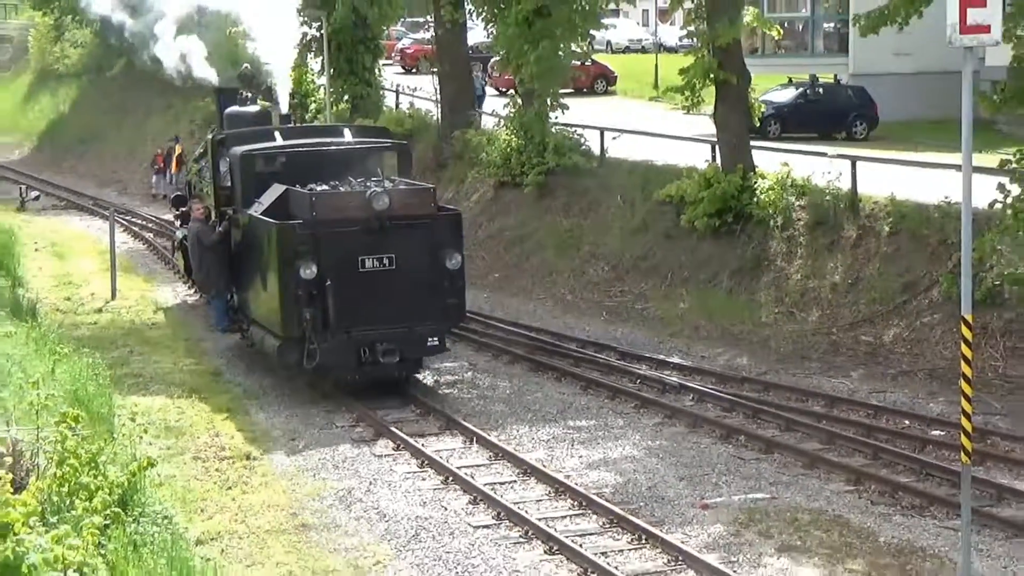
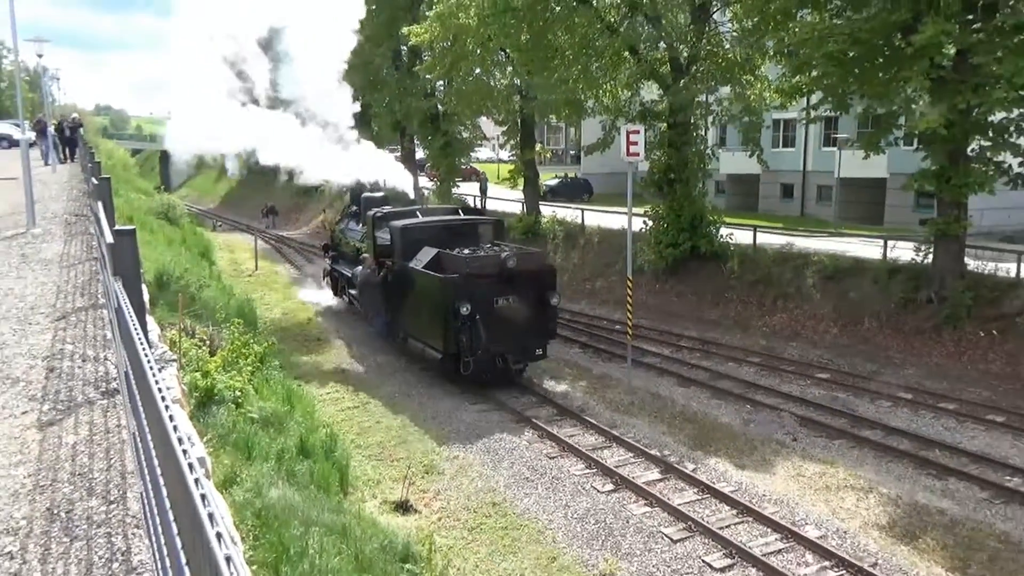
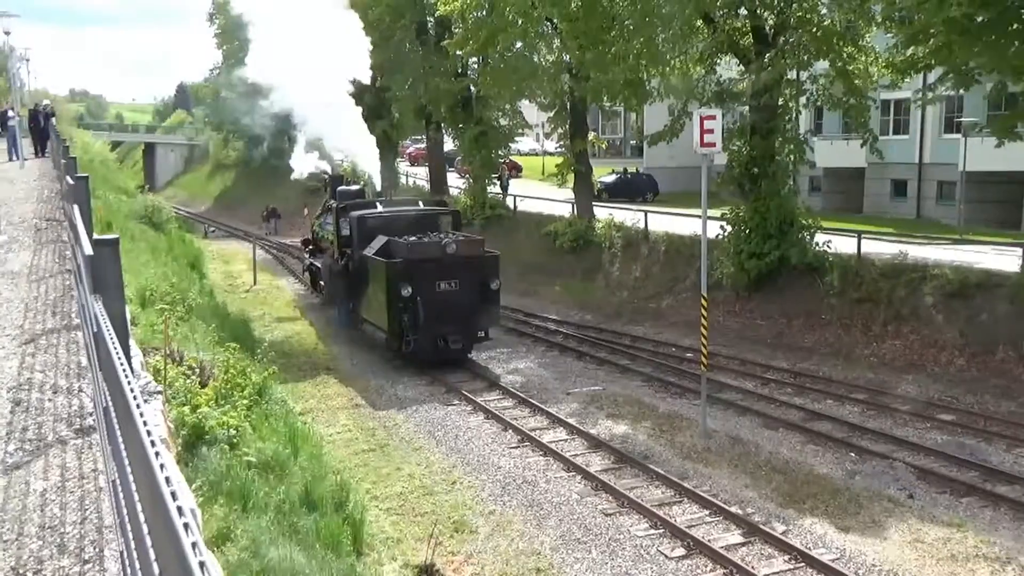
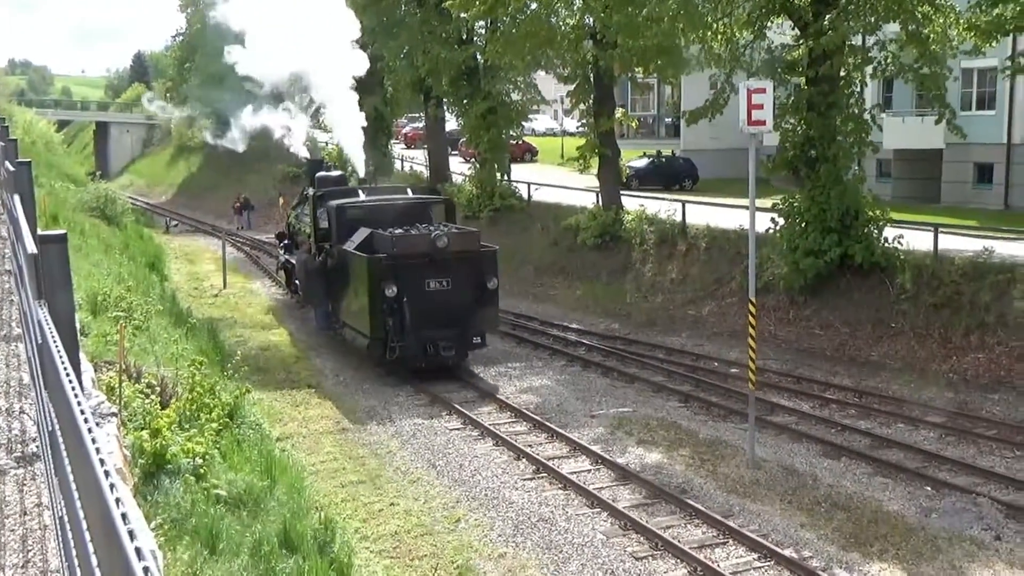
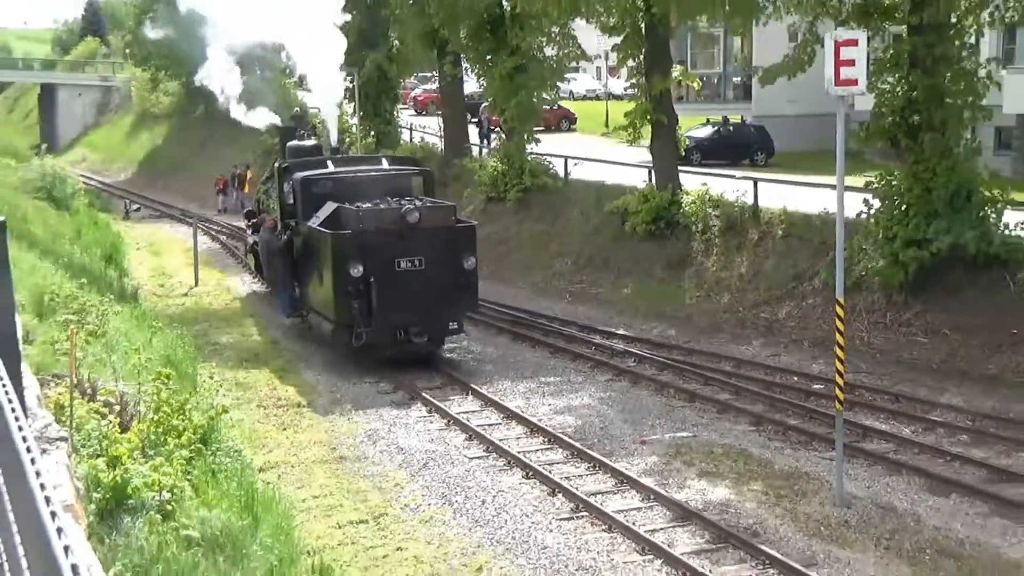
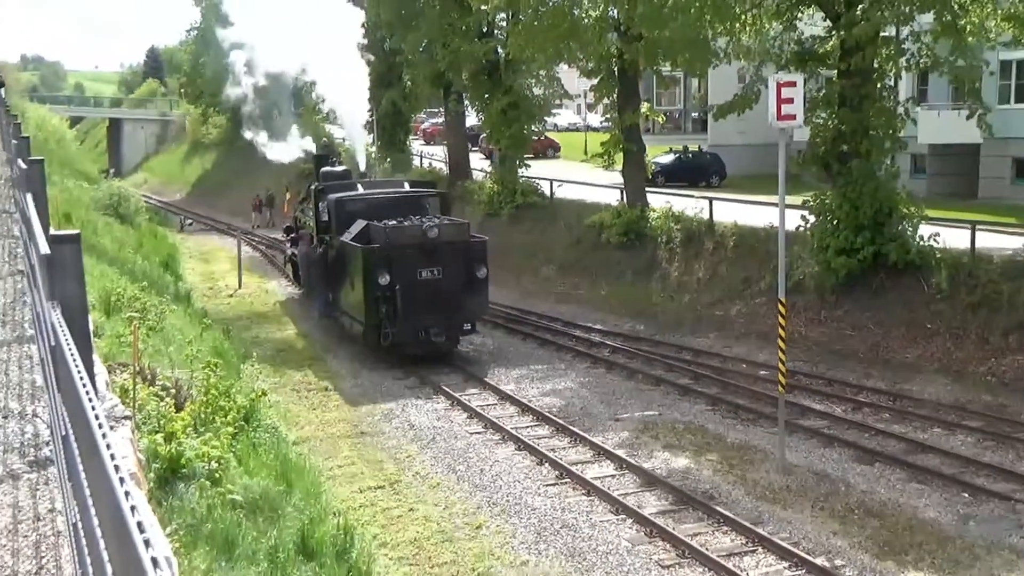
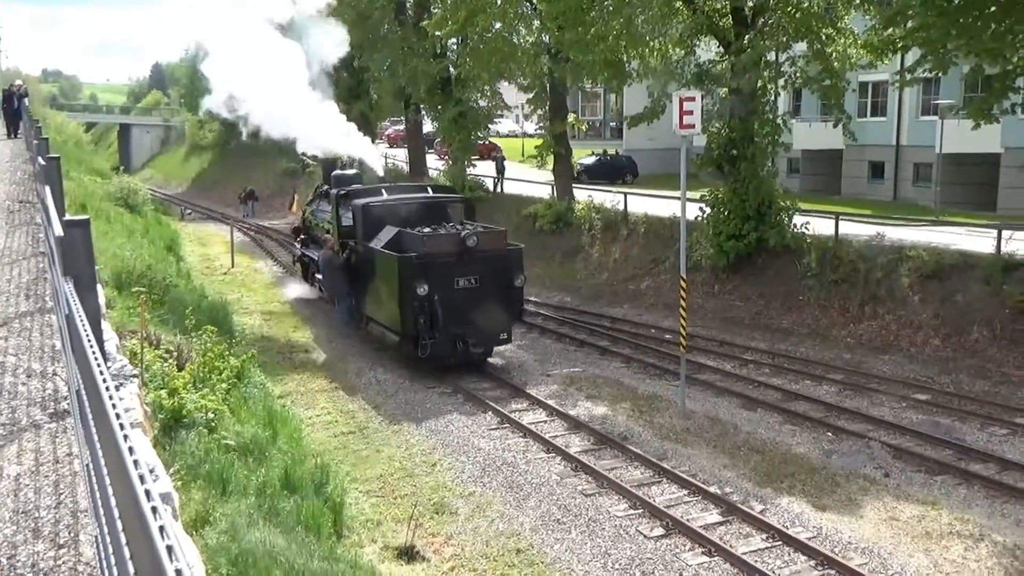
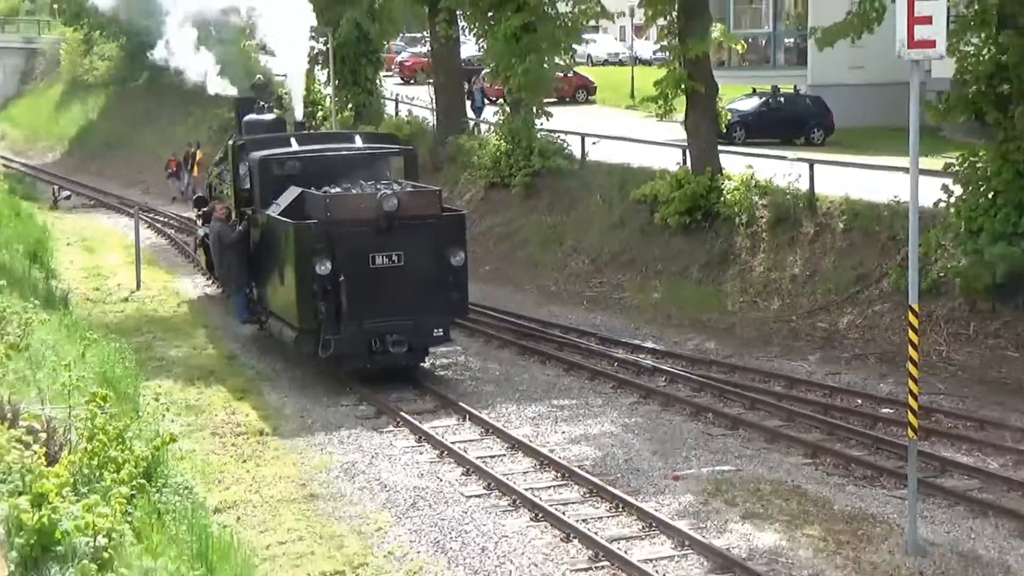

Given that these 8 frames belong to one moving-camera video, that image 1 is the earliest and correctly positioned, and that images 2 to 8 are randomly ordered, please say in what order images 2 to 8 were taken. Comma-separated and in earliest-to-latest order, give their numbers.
8, 5, 6, 4, 3, 7, 2
